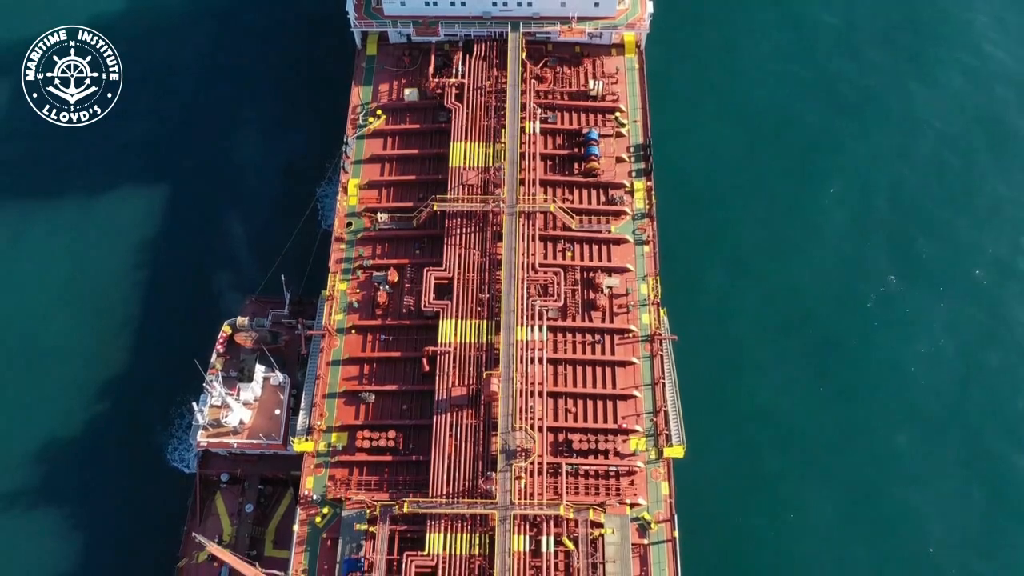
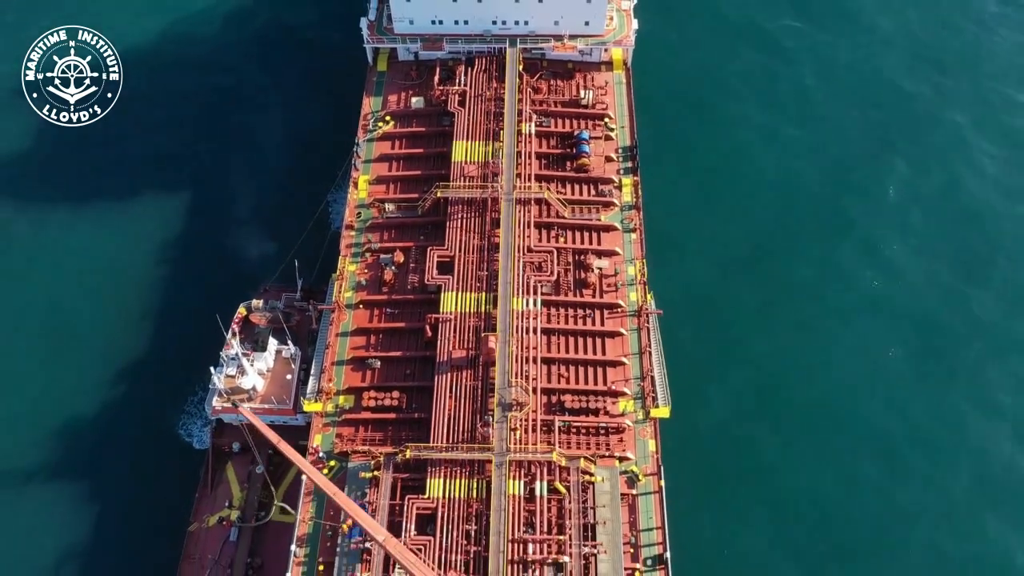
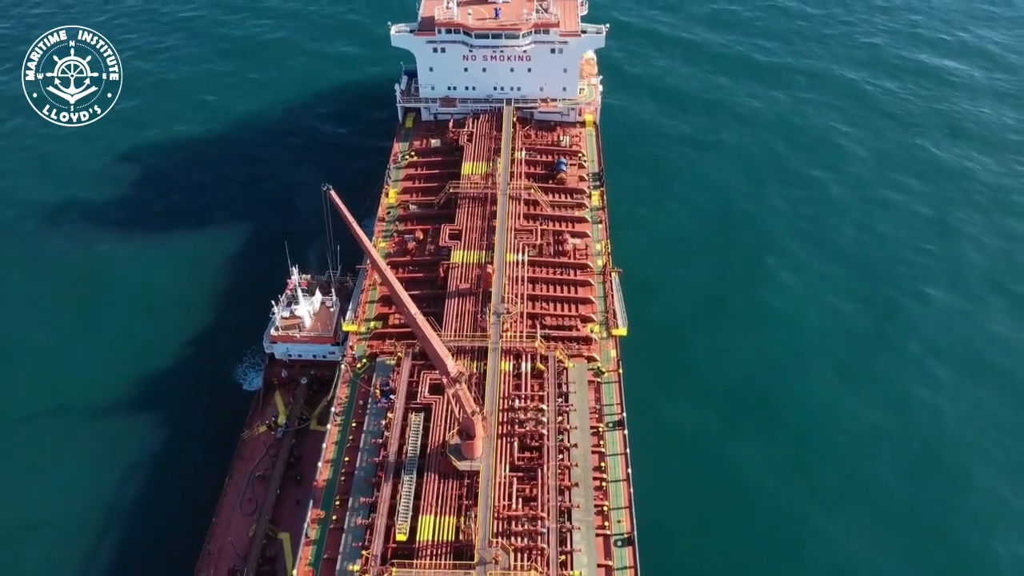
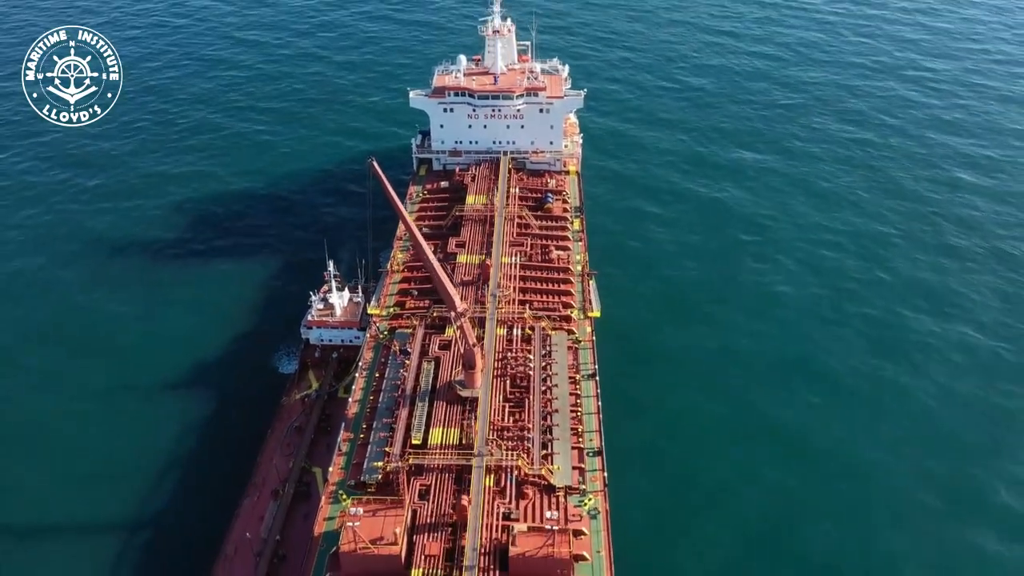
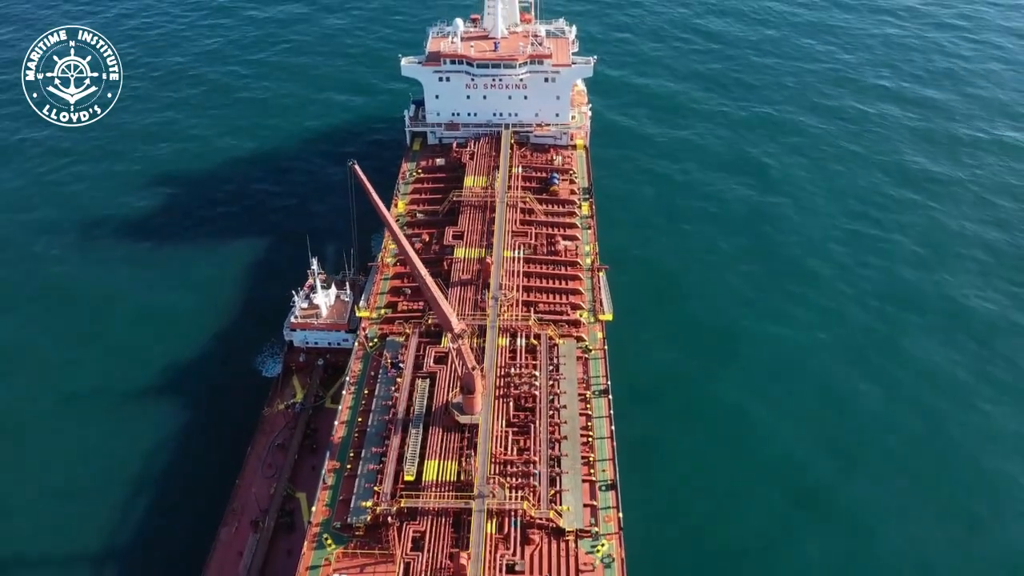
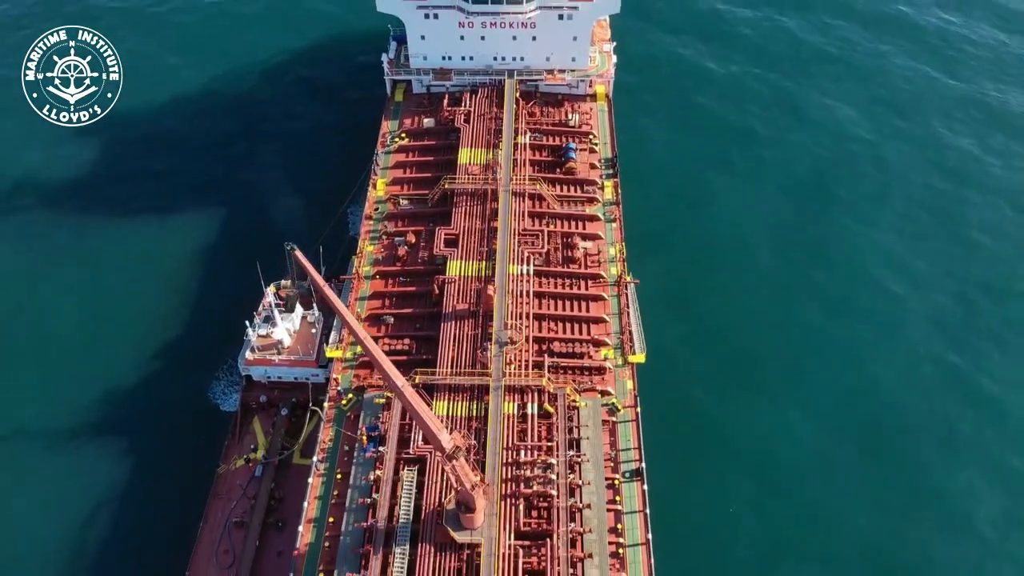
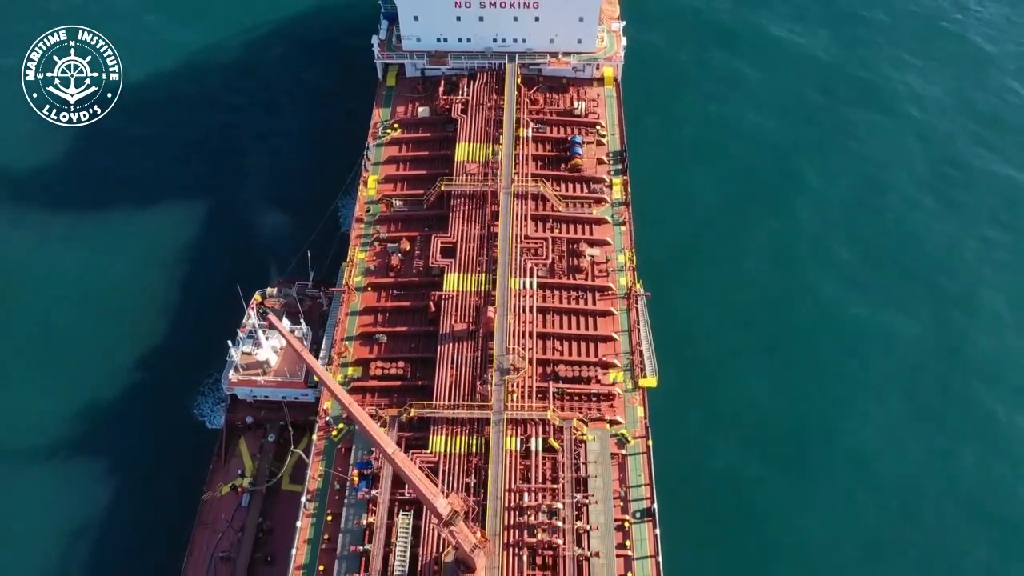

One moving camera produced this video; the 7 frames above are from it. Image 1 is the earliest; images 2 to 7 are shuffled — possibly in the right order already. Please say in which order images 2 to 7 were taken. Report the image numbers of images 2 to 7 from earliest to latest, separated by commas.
2, 7, 6, 3, 5, 4
